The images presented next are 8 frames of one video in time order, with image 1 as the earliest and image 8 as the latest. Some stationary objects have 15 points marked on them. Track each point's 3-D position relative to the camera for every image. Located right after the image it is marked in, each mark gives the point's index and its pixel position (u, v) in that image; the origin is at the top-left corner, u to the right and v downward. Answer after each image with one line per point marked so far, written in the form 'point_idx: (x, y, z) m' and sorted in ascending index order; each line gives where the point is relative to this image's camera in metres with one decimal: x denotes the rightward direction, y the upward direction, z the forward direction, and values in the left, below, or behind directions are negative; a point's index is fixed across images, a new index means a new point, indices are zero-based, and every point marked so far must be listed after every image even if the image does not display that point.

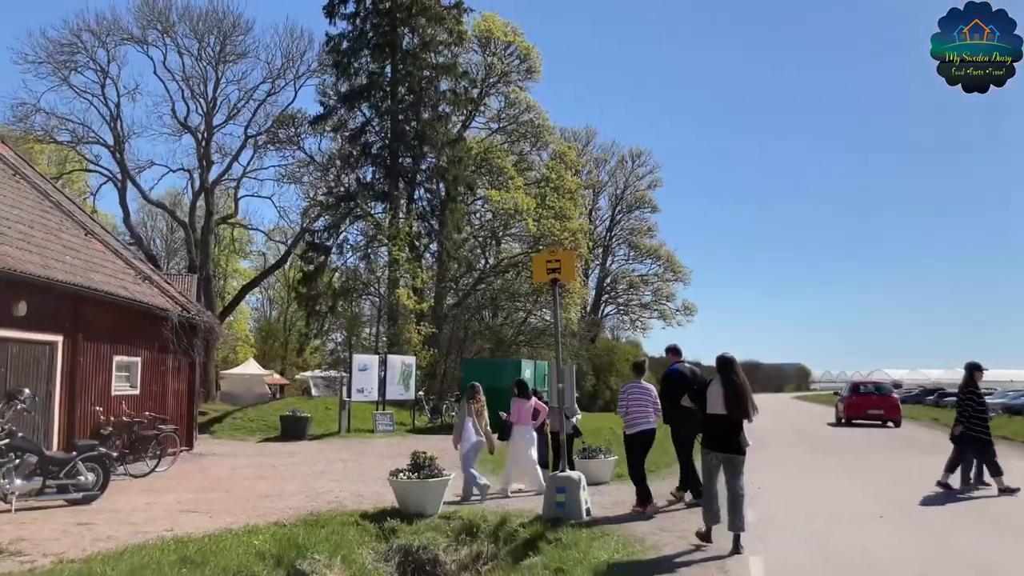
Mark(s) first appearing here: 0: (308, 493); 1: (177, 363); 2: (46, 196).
0: (-3.3, -3.3, +14.5) m
1: (-7.4, -1.7, +19.9) m
2: (-9.9, +1.9, +19.2) m
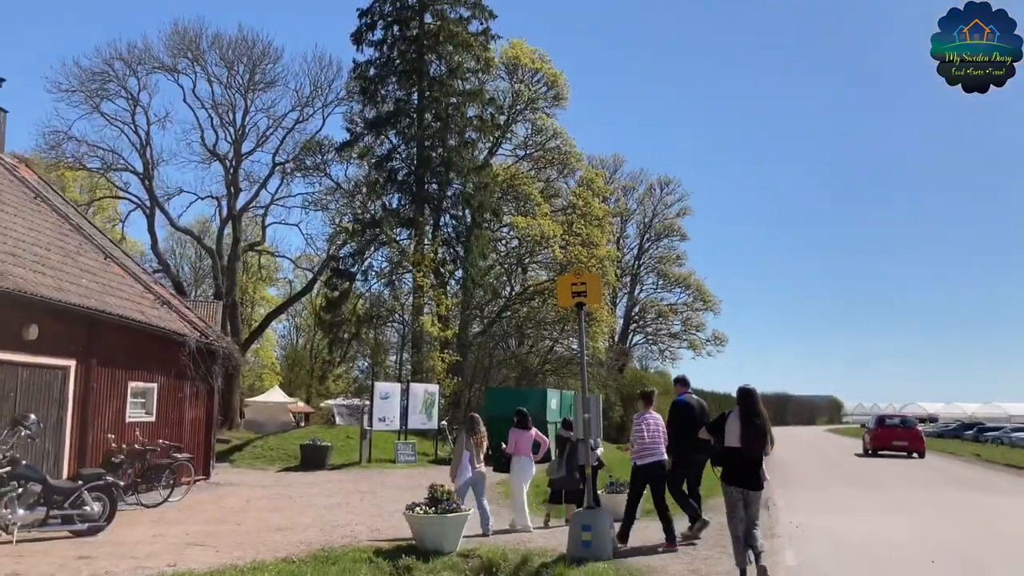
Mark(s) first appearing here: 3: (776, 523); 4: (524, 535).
0: (-3.0, -3.7, +13.9) m
1: (-6.9, -2.2, +19.5) m
2: (-9.4, +1.4, +19.0) m
3: (+4.0, -3.5, +13.7) m
4: (+0.1, -3.6, +13.0) m
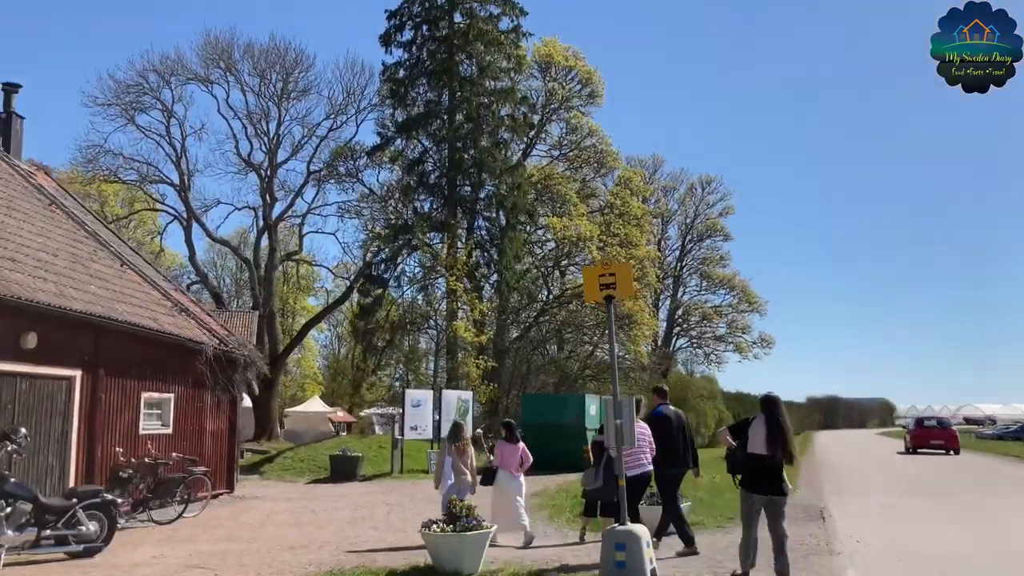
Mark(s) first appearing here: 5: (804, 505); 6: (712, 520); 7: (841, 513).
0: (-2.5, -3.7, +13.0) m
1: (-6.2, -2.4, +18.8) m
2: (-8.8, +1.3, +18.4) m
3: (+4.4, -3.4, +12.4) m
4: (+0.5, -3.5, +11.9) m
5: (+5.5, -4.1, +16.9) m
6: (+3.5, -4.1, +16.0) m
7: (+5.7, -3.9, +15.6) m
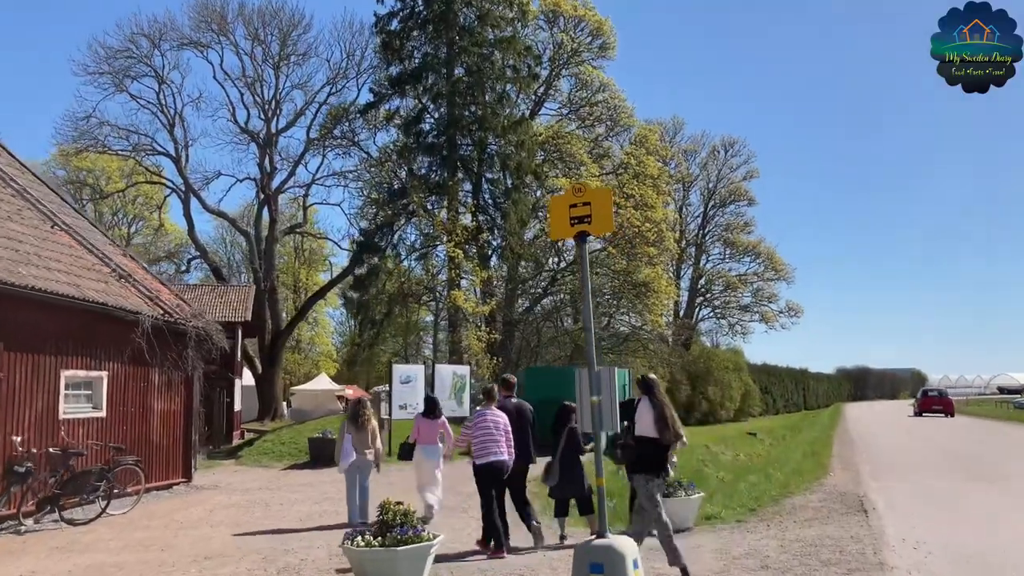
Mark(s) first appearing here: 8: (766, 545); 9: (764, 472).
0: (-2.9, -3.1, +10.7) m
1: (-6.4, -1.7, +16.6) m
2: (-9.1, +1.9, +16.1) m
3: (+4.0, -2.7, +9.9) m
4: (+0.1, -2.9, +9.5) m
5: (+5.2, -3.3, +14.4) m
6: (+3.2, -3.3, +13.5) m
7: (+5.4, -3.1, +13.1) m
8: (+2.7, -2.8, +9.6) m
9: (+5.3, -3.9, +18.9) m
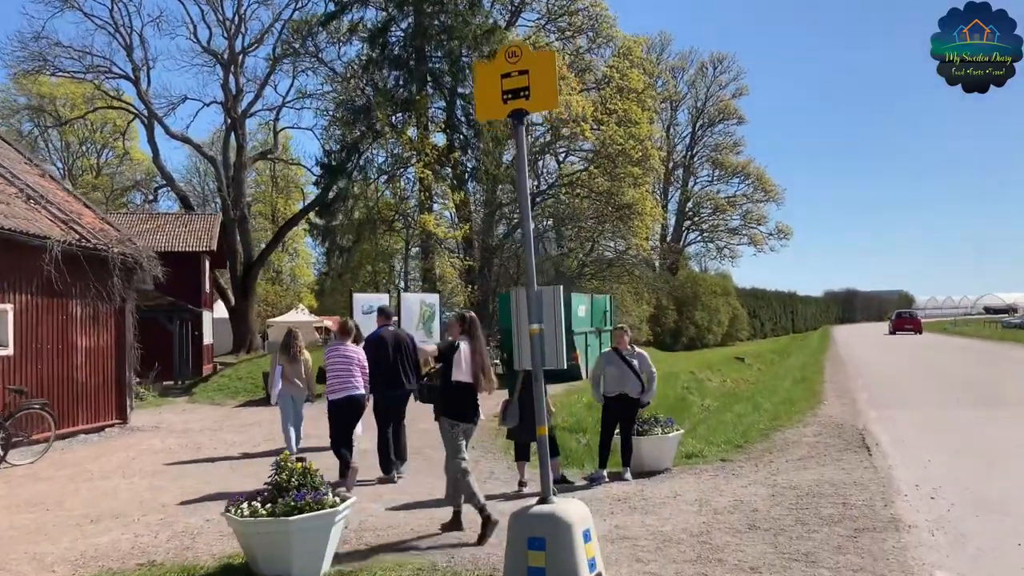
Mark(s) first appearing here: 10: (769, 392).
0: (-3.4, -2.2, +9.2) m
1: (-7.0, -0.4, +14.9) m
2: (-9.8, +3.1, +14.1) m
3: (+3.5, -1.8, +8.5) m
4: (-0.4, -2.1, +8.0) m
5: (+4.7, -2.0, +13.0) m
6: (+2.7, -2.1, +12.1) m
7: (+4.9, -1.9, +11.7) m
8: (+2.2, -1.9, +8.2) m
9: (+4.6, -2.2, +17.5) m
10: (+5.4, -2.2, +18.9) m
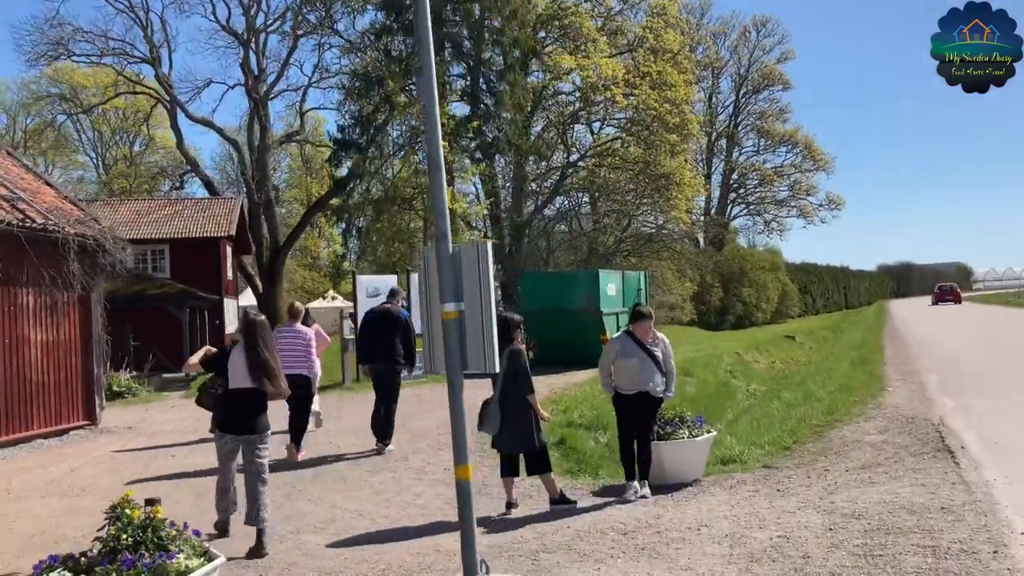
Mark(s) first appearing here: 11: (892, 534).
0: (-3.5, -2.1, +7.4) m
1: (-6.9, -0.2, +13.2) m
2: (-9.8, +3.2, +12.6) m
3: (+3.3, -1.5, +6.3) m
4: (-0.6, -1.9, +6.0) m
5: (+4.7, -1.6, +10.7) m
6: (+2.7, -1.8, +9.9) m
7: (+4.8, -1.5, +9.4) m
8: (+2.0, -1.6, +6.1) m
9: (+4.9, -1.7, +15.2) m
10: (+5.7, -1.6, +16.6) m
11: (+2.4, -1.5, +5.7) m
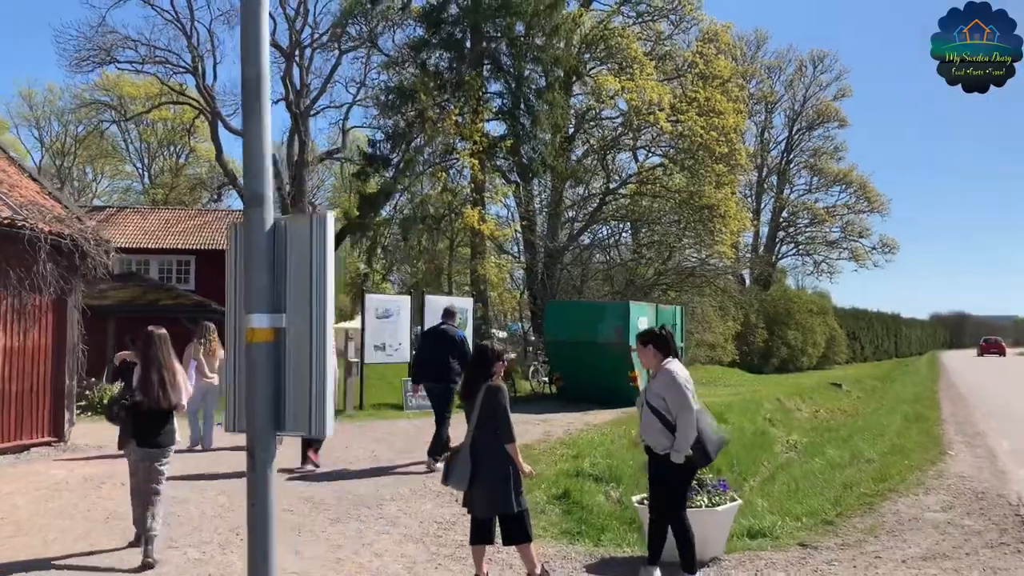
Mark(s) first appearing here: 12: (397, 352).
0: (-3.8, -2.0, +6.0) m
1: (-6.8, -0.2, +12.1) m
2: (-9.5, +3.3, +11.7) m
3: (+3.0, -1.8, +4.6) m
4: (-0.9, -1.9, +4.6) m
5: (+4.6, -2.0, +9.0) m
6: (+2.5, -2.1, +8.3) m
7: (+4.7, -2.0, +7.7) m
8: (+1.7, -1.8, +4.5) m
9: (+5.0, -2.4, +13.5) m
10: (+5.9, -2.4, +14.8) m
11: (+2.1, -1.7, +4.1) m
12: (-2.3, -1.3, +18.0) m
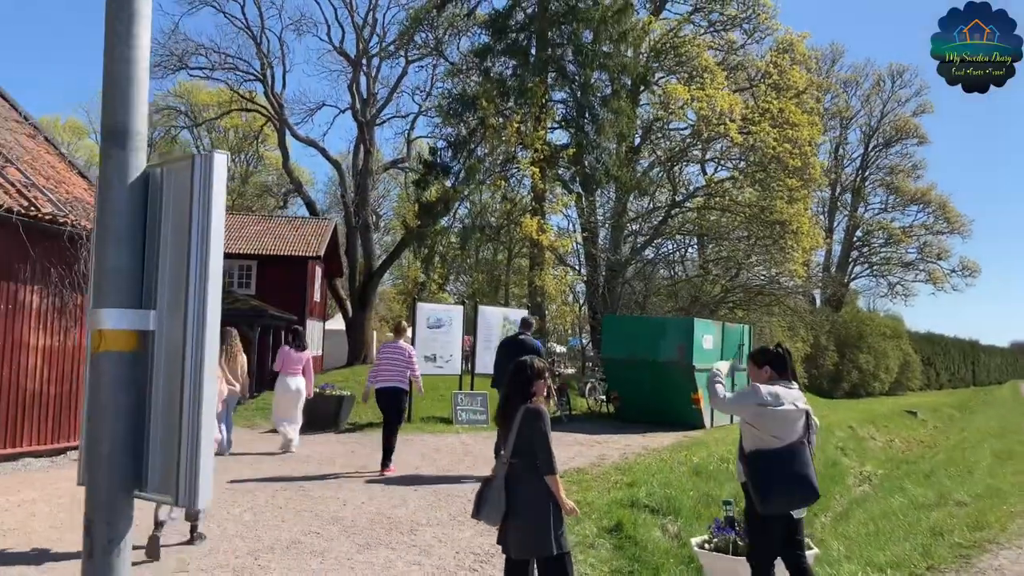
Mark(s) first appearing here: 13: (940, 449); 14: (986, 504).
0: (-3.6, -2.0, +5.5) m
1: (-6.1, -0.2, +11.8) m
2: (-8.7, +3.4, +11.6) m
3: (+3.1, -1.9, +3.6) m
4: (-0.8, -1.9, +3.8) m
5: (+5.0, -2.3, +7.8) m
6: (+2.9, -2.3, +7.3) m
7: (+5.0, -2.2, +6.5) m
8: (+1.8, -1.9, +3.5) m
9: (+5.7, -2.7, +12.3) m
10: (+6.7, -2.7, +13.6) m
11: (+2.1, -1.8, +3.1) m
12: (-1.2, -1.5, +17.4) m
13: (+9.0, -3.4, +18.9) m
14: (+5.4, -2.4, +10.2) m
